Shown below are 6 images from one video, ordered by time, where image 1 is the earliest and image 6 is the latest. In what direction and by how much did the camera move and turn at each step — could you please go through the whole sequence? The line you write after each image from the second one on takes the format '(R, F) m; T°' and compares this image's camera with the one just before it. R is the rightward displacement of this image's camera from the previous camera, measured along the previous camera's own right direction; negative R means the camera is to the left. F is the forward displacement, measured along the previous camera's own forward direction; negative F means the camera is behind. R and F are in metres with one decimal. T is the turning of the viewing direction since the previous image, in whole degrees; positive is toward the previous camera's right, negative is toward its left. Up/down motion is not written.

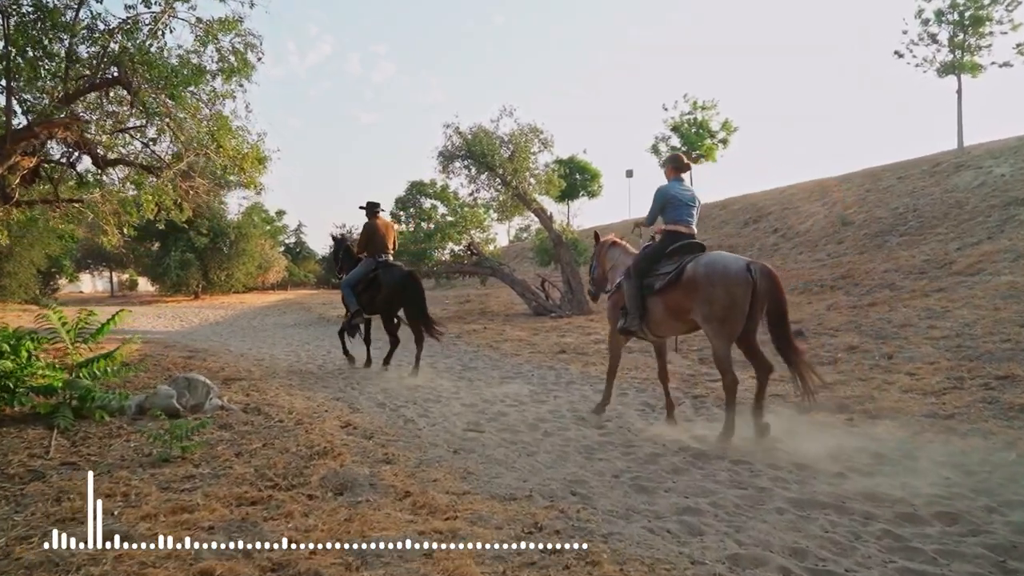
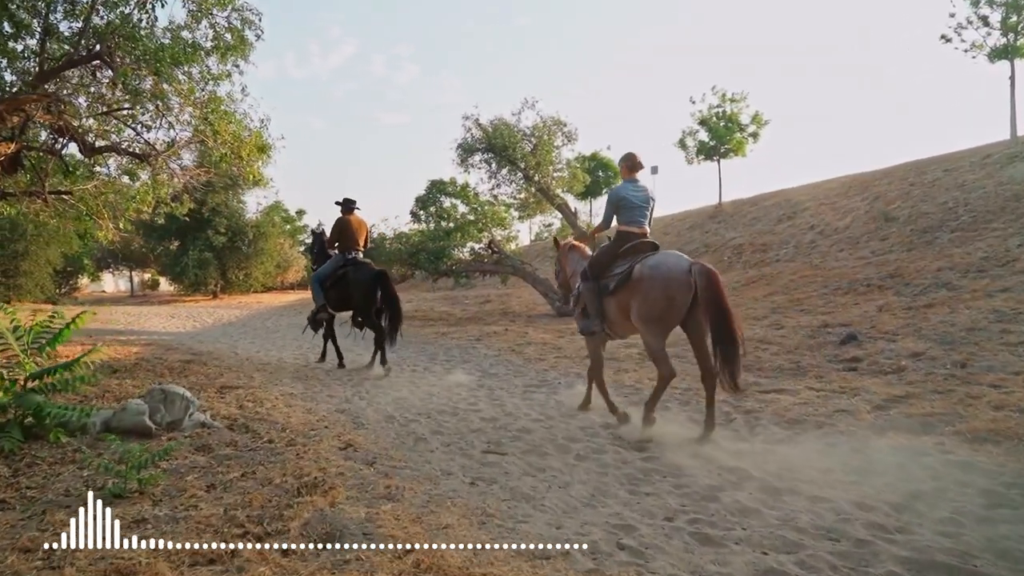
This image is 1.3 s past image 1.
(0.0, +0.9) m; -2°
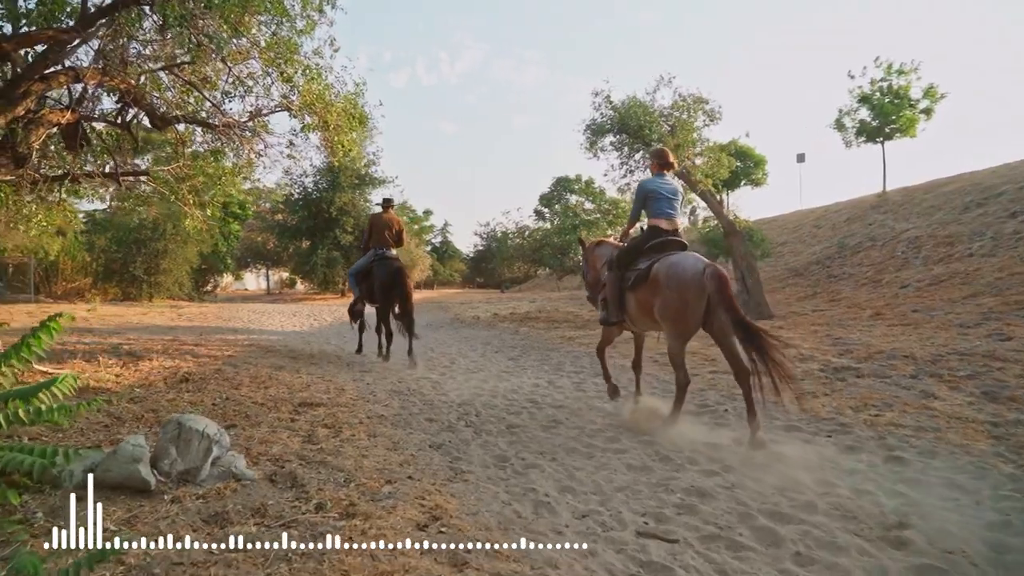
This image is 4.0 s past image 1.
(-0.2, +1.9) m; -10°
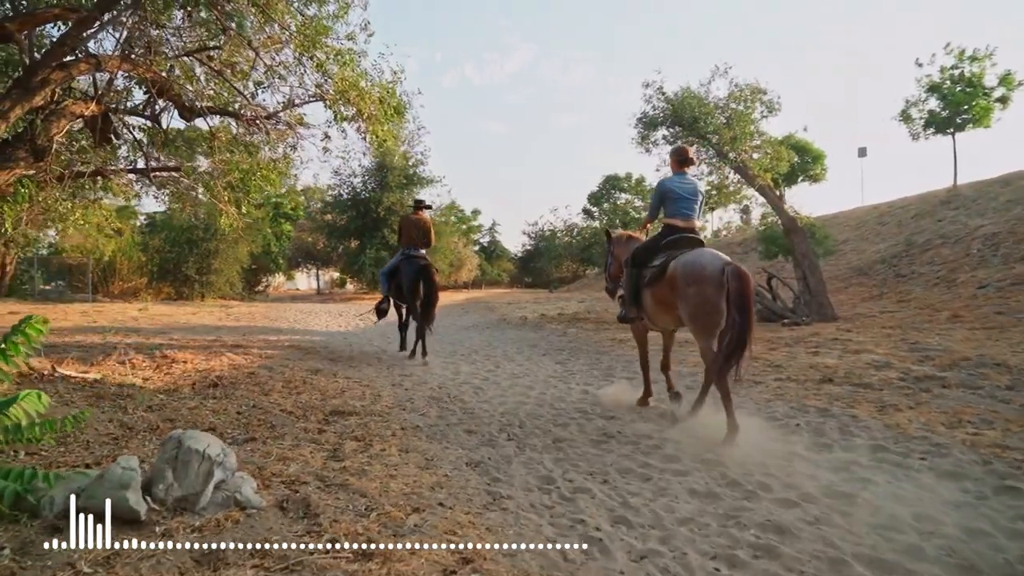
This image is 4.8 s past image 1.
(0.0, +0.6) m; -4°
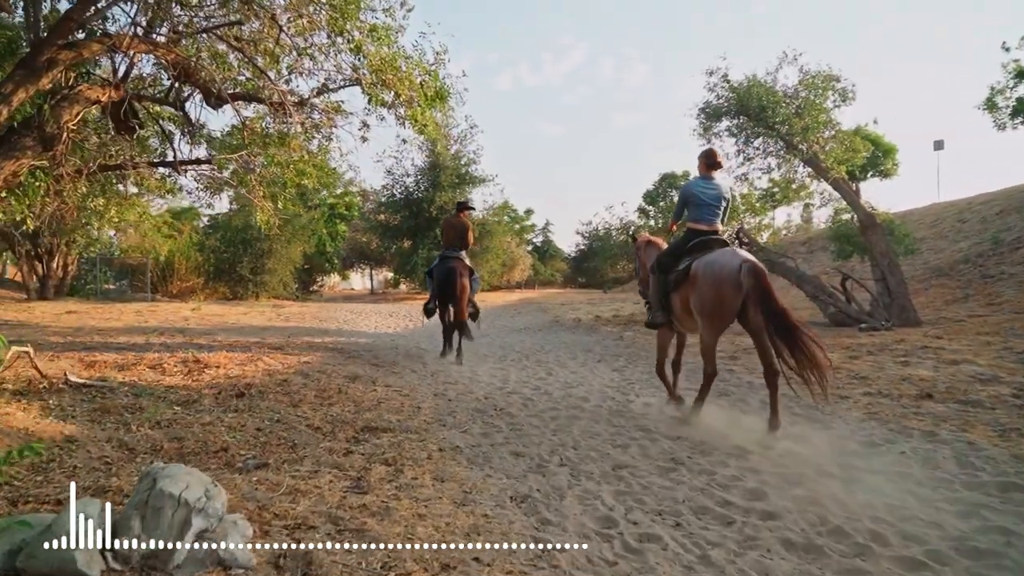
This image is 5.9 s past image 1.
(0.0, +0.7) m; -4°
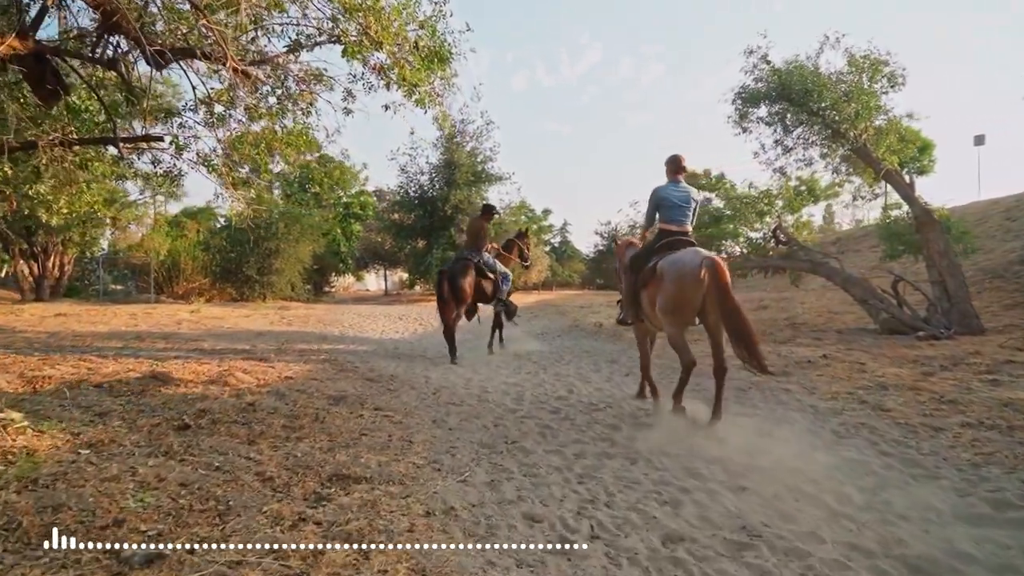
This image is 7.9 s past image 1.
(0.0, +1.3) m; -1°
